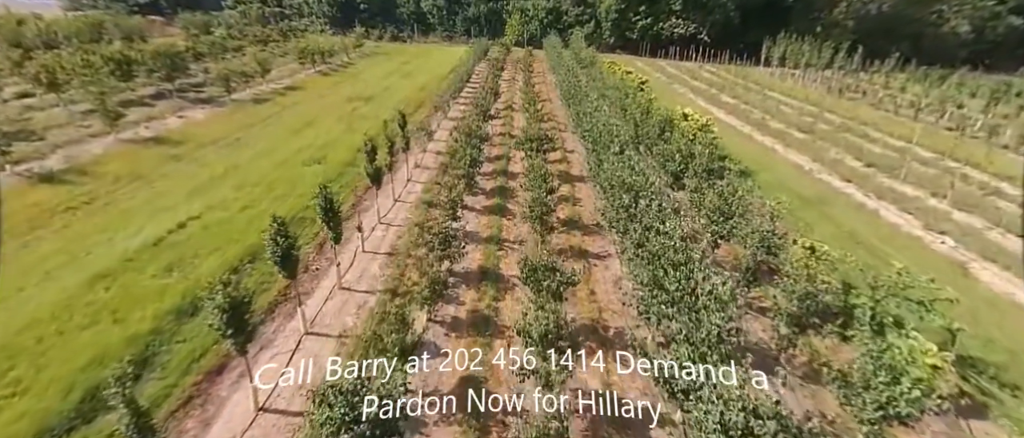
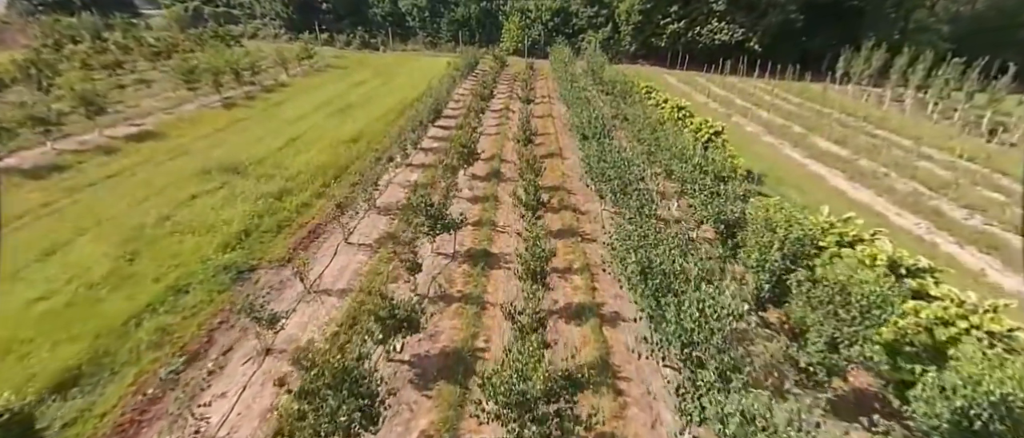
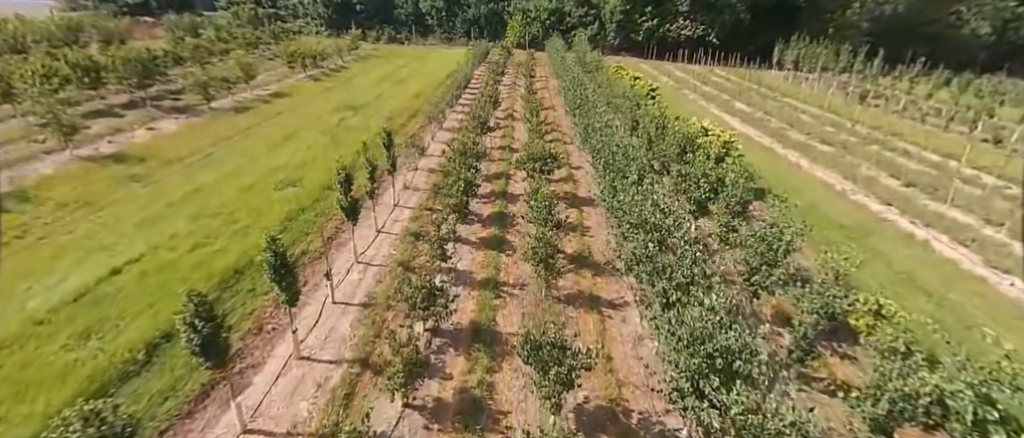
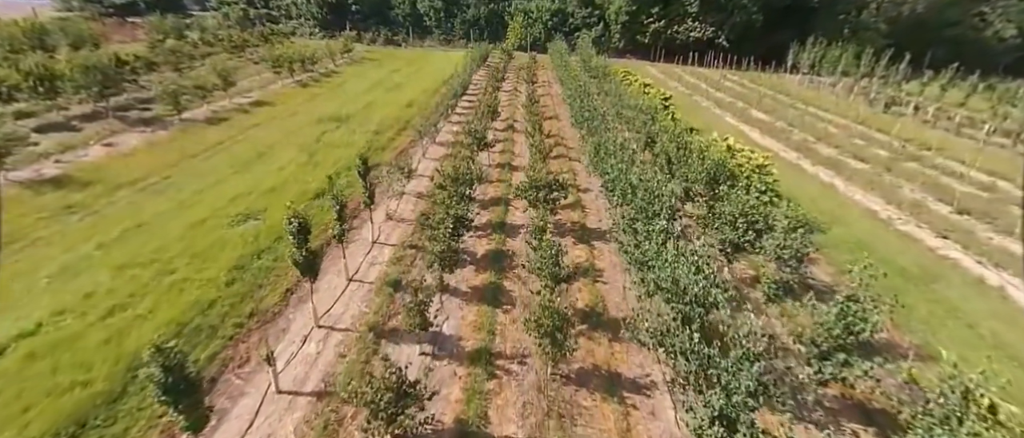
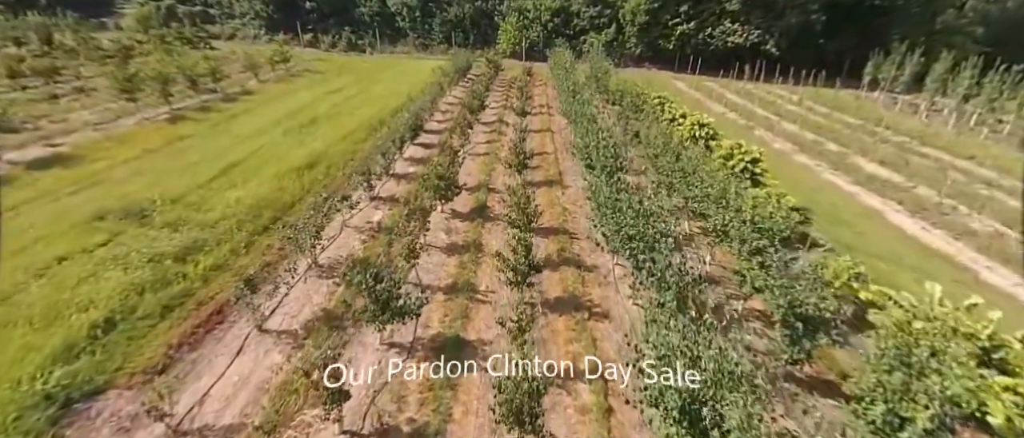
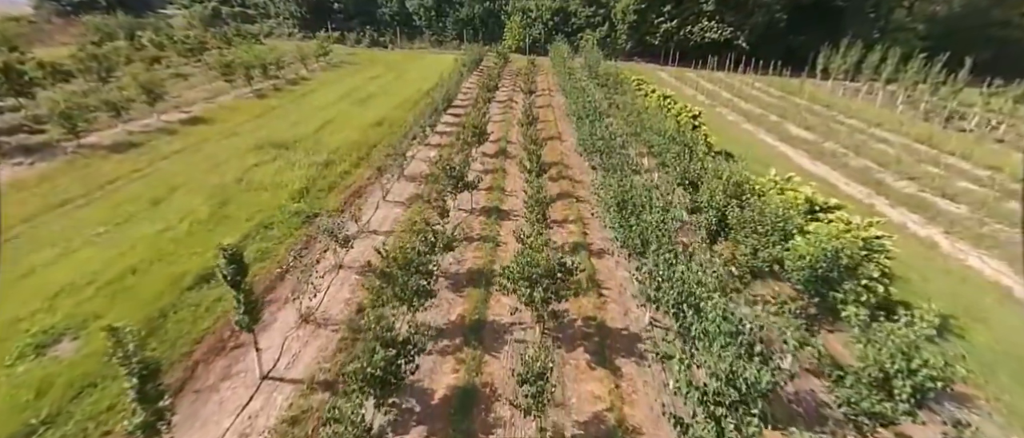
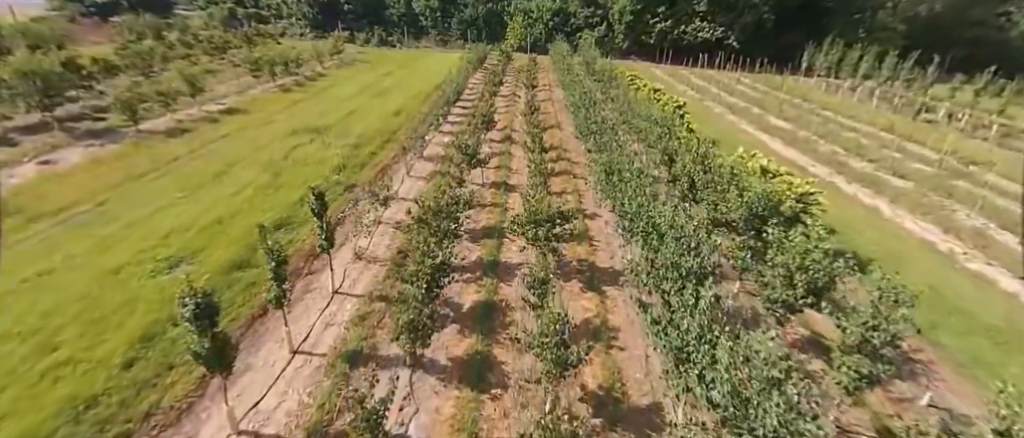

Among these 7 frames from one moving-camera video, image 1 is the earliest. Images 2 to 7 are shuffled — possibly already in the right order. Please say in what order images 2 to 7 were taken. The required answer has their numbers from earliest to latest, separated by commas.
3, 4, 7, 6, 2, 5
